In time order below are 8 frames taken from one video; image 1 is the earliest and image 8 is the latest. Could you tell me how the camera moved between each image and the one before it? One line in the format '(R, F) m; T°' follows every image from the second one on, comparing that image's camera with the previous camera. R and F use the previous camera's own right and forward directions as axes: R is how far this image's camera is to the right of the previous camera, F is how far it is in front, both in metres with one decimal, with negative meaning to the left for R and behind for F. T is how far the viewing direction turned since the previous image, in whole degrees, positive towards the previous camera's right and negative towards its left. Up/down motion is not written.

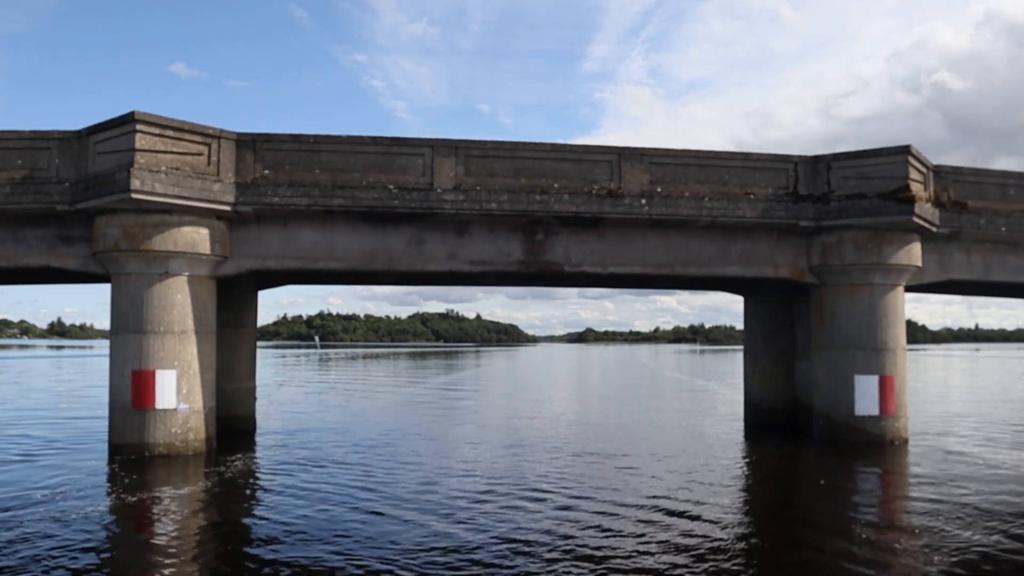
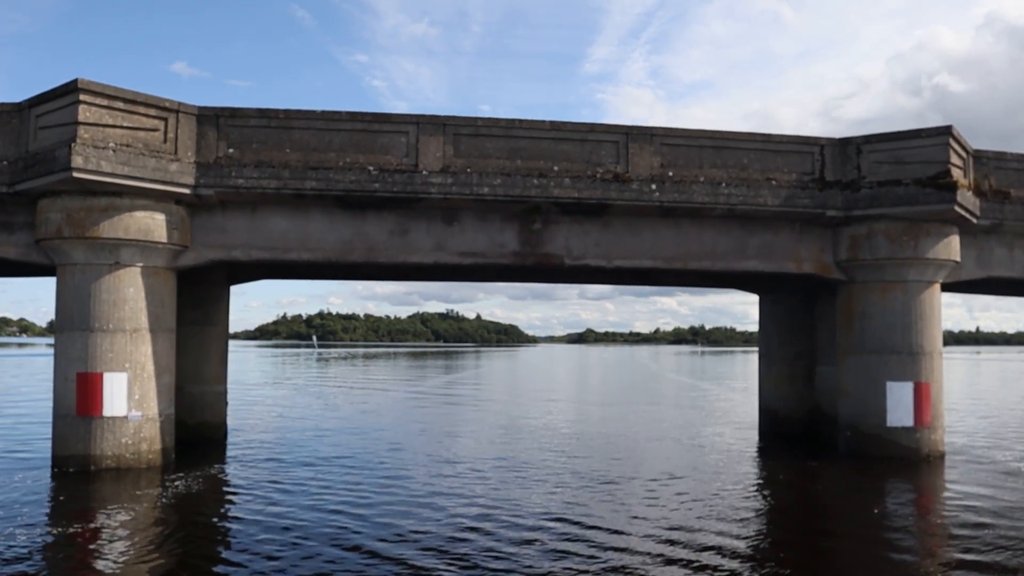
(+0.1, +1.6) m; 0°
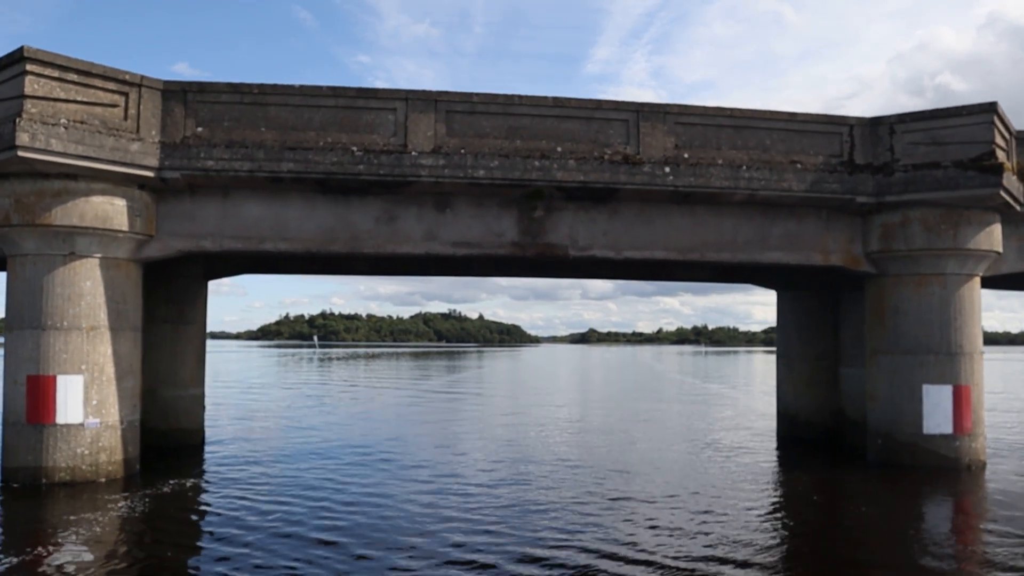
(0.0, +1.3) m; 0°
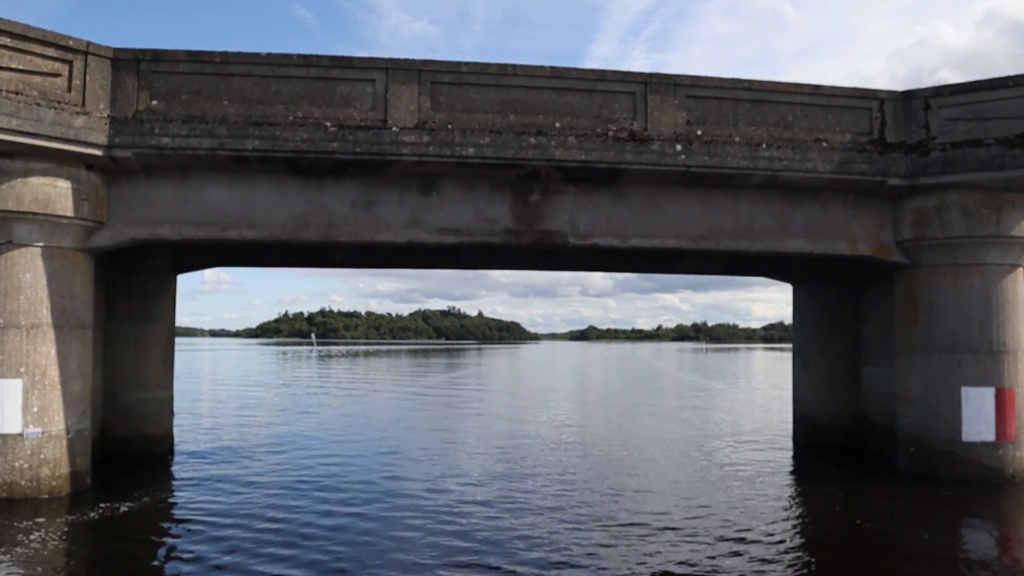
(+0.1, +1.3) m; 0°
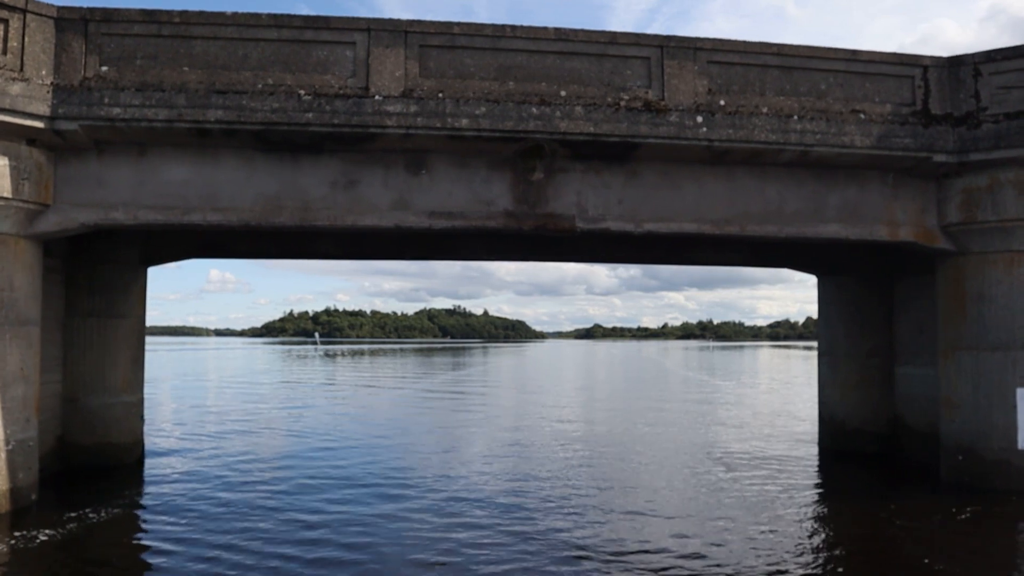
(+0.1, +1.3) m; 0°
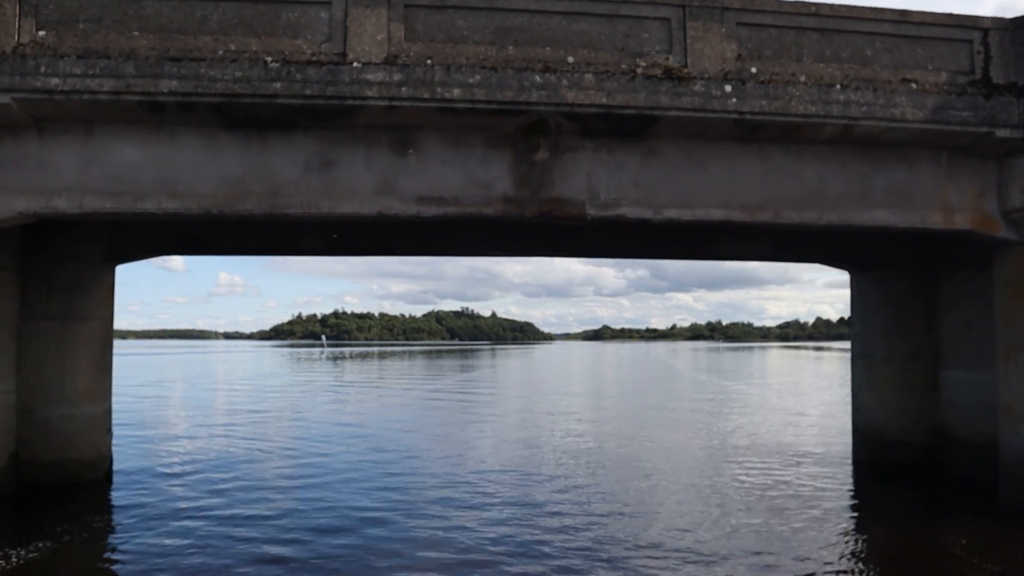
(+0.1, +1.3) m; -1°
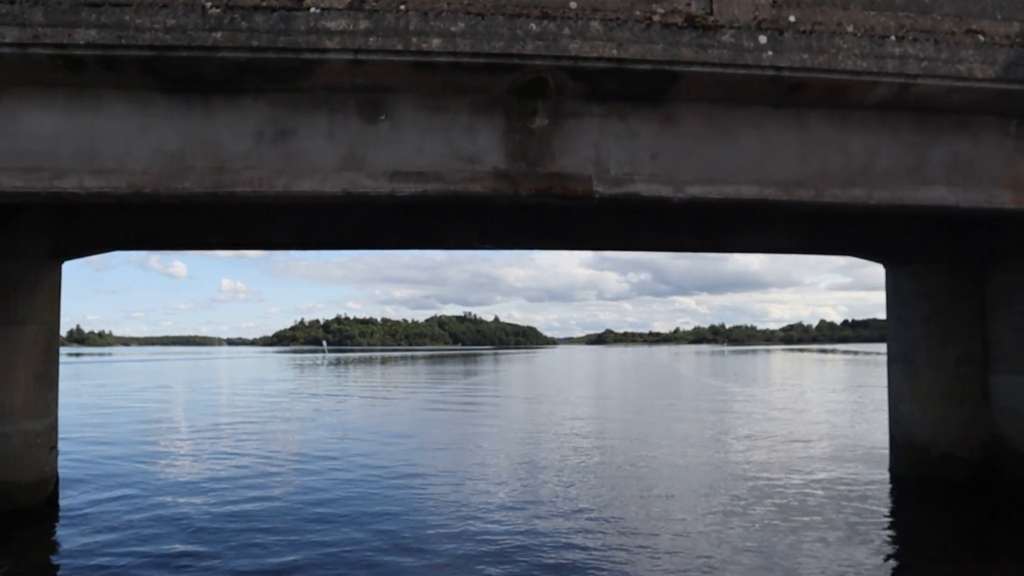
(+0.1, +1.4) m; 0°
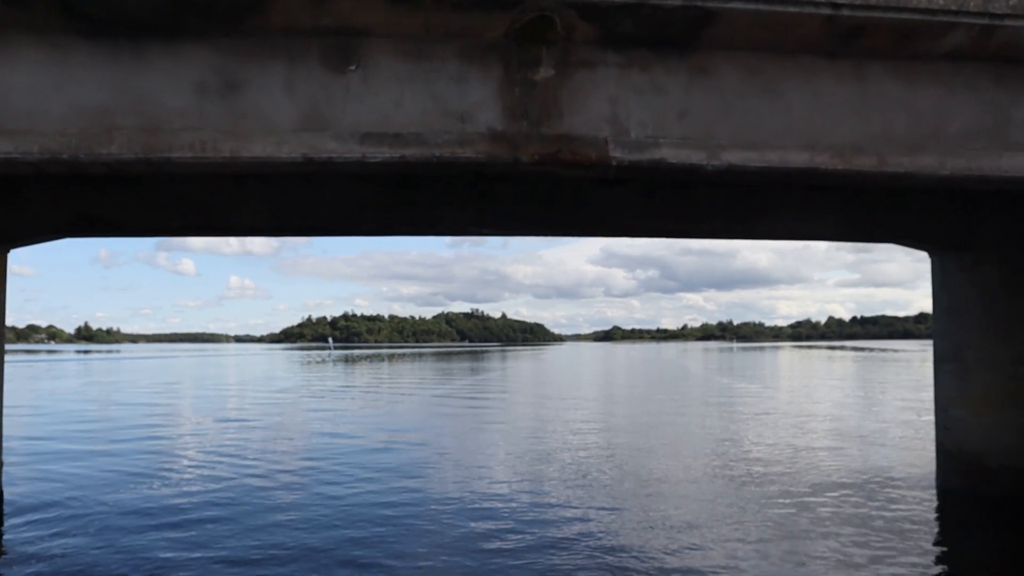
(+0.1, +1.3) m; 0°
